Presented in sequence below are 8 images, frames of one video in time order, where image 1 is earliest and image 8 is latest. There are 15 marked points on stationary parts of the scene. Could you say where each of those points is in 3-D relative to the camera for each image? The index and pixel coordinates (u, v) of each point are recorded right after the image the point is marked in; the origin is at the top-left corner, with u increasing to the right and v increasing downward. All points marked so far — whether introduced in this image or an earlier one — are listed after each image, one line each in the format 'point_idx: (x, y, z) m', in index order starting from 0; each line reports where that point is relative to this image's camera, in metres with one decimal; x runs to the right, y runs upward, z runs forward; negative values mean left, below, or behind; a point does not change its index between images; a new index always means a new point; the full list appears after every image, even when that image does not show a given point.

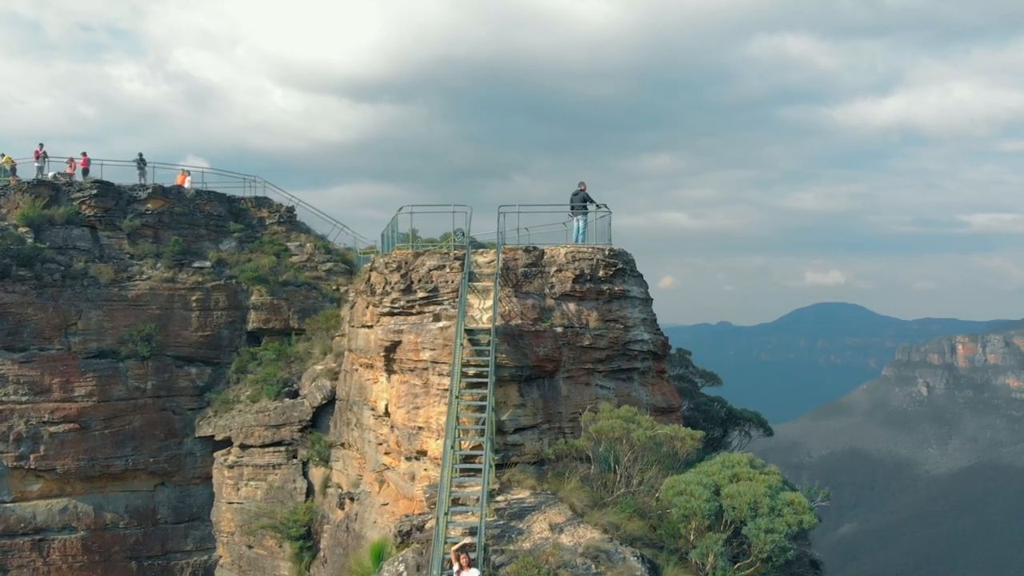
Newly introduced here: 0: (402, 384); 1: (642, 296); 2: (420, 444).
0: (-1.6, -1.4, +15.4) m
1: (+2.0, -0.1, +16.0) m
2: (-1.3, -2.1, +14.8) m
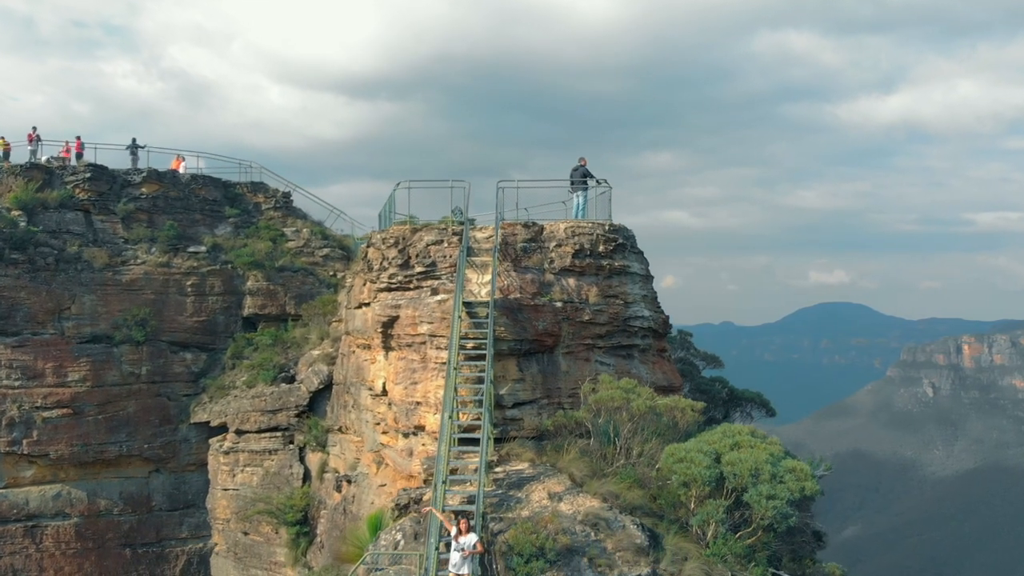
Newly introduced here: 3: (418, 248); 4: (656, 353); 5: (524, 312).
0: (-1.6, -1.0, +15.2) m
1: (+2.0, +0.2, +15.7) m
2: (-1.3, -1.8, +14.5) m
3: (-1.4, +0.6, +15.4) m
4: (+2.2, -1.0, +16.0) m
5: (+0.2, -0.3, +14.3) m
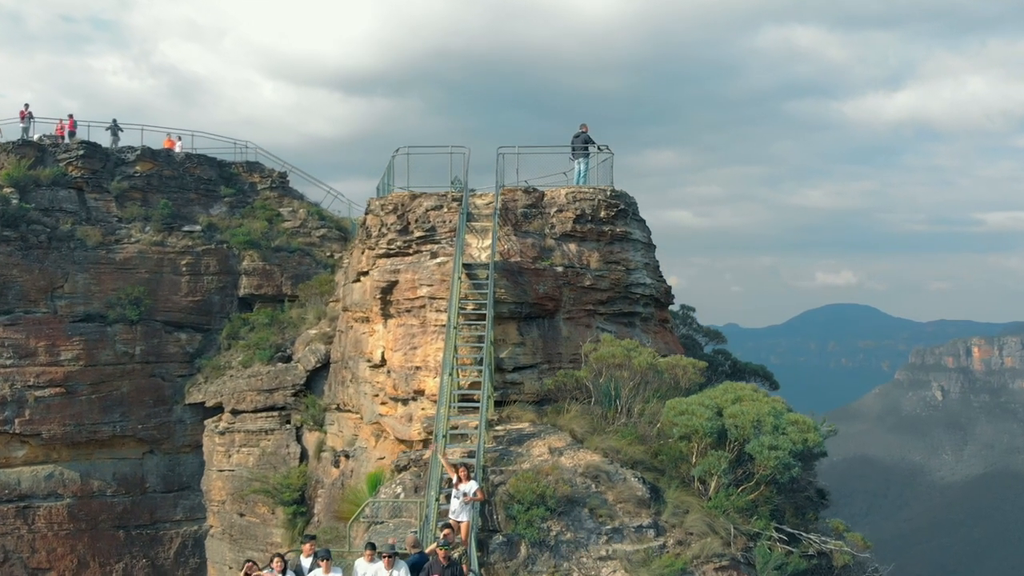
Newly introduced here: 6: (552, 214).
0: (-1.6, -0.5, +14.8) m
1: (+2.0, +0.7, +15.3) m
2: (-1.3, -1.3, +14.2) m
3: (-1.4, +1.1, +15.1) m
4: (+2.2, -0.5, +15.6) m
5: (+0.2, +0.2, +14.0) m
6: (+0.6, +1.1, +14.7) m
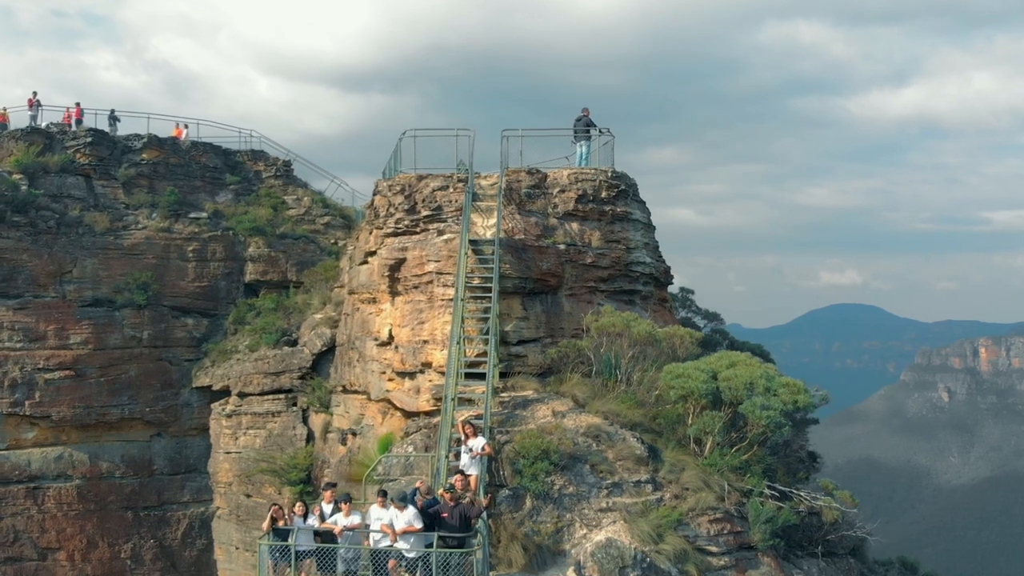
0: (-1.6, -0.2, +15.2) m
1: (+2.1, +1.0, +15.7) m
2: (-1.2, -1.0, +14.6) m
3: (-1.3, +1.4, +15.4) m
4: (+2.3, -0.2, +16.0) m
5: (+0.2, +0.5, +14.3) m
6: (+0.6, +1.4, +15.1) m
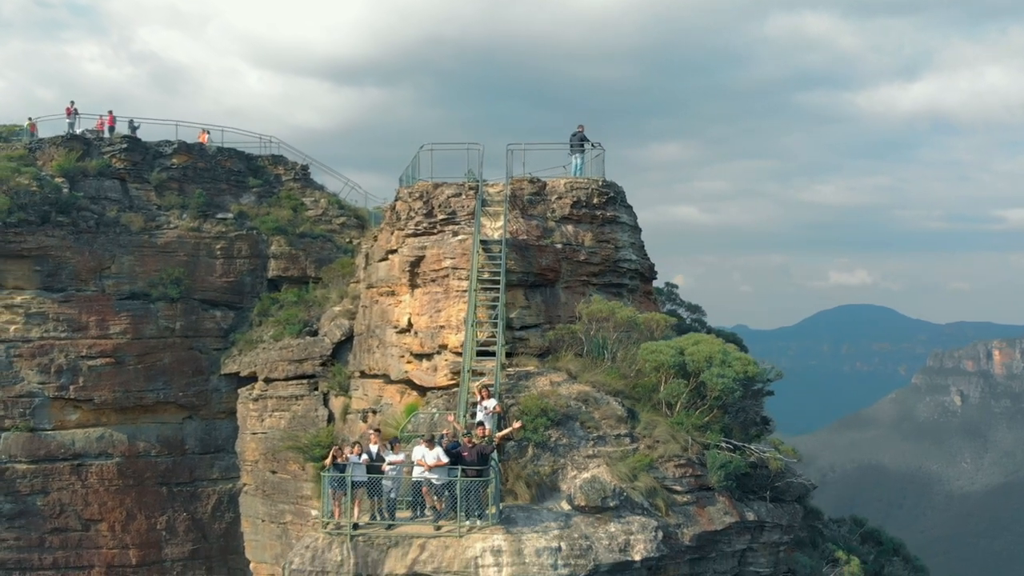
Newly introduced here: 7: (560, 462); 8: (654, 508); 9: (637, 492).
0: (-1.5, -0.1, +17.5) m
1: (+2.1, +1.2, +18.0) m
2: (-1.2, -0.8, +16.8) m
3: (-1.2, +1.5, +17.7) m
4: (+2.4, -0.1, +18.3) m
5: (+0.3, +0.6, +16.6) m
6: (+0.7, +1.5, +17.4) m
7: (+0.6, -2.1, +12.7) m
8: (+1.7, -2.6, +12.3) m
9: (+1.5, -2.4, +12.2) m
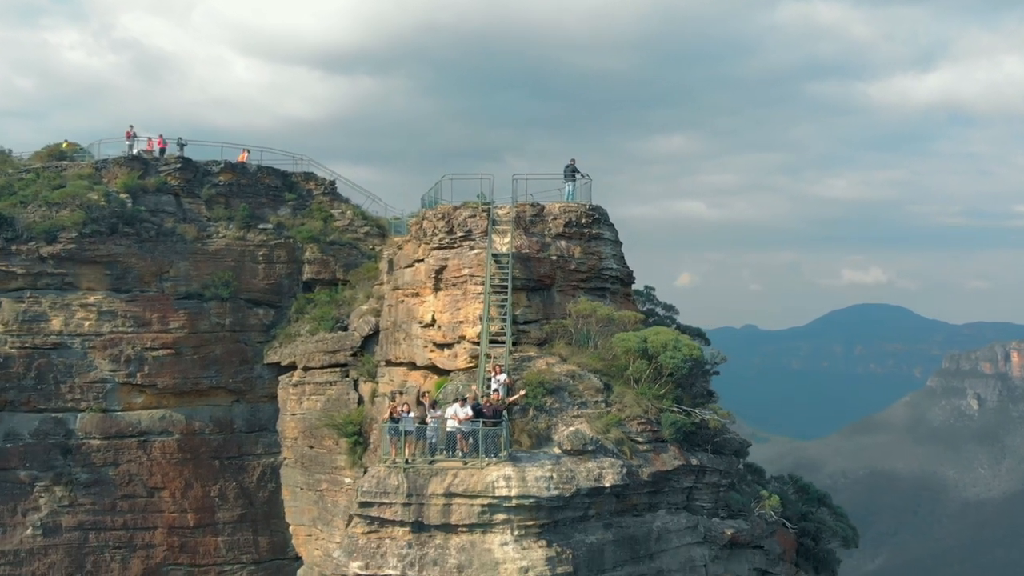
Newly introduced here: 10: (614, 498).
0: (-1.4, -0.2, +21.8) m
1: (+2.2, +1.1, +22.3) m
2: (-1.1, -0.9, +21.2) m
3: (-1.1, +1.4, +22.0) m
4: (+2.5, -0.2, +22.6) m
5: (+0.4, +0.5, +20.9) m
6: (+0.8, +1.4, +21.7) m
7: (+0.7, -2.2, +17.0) m
8: (+1.8, -2.6, +16.6) m
9: (+1.6, -2.5, +16.5) m
10: (+1.6, -3.3, +16.1) m
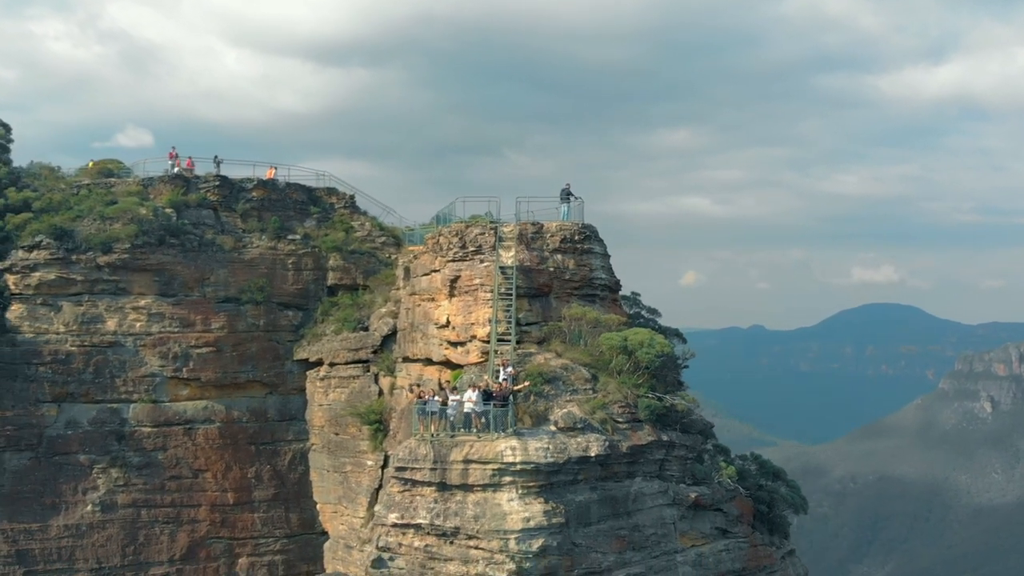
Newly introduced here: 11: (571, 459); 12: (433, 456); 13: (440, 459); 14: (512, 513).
0: (-1.3, -0.3, +25.6) m
1: (+2.3, +0.9, +26.1) m
2: (-1.0, -1.1, +25.0) m
3: (-1.1, +1.3, +25.9) m
4: (+2.6, -0.3, +26.5) m
5: (+0.5, +0.4, +24.8) m
6: (+0.9, +1.3, +25.5) m
7: (+0.8, -2.4, +20.9) m
8: (+1.8, -2.8, +20.4) m
9: (+1.6, -2.6, +20.4) m
10: (+1.7, -3.4, +20.0) m
11: (+1.1, -3.2, +19.3) m
12: (-1.5, -3.3, +19.8) m
13: (-1.4, -3.3, +19.7) m
14: (0.0, -4.1, +18.9) m
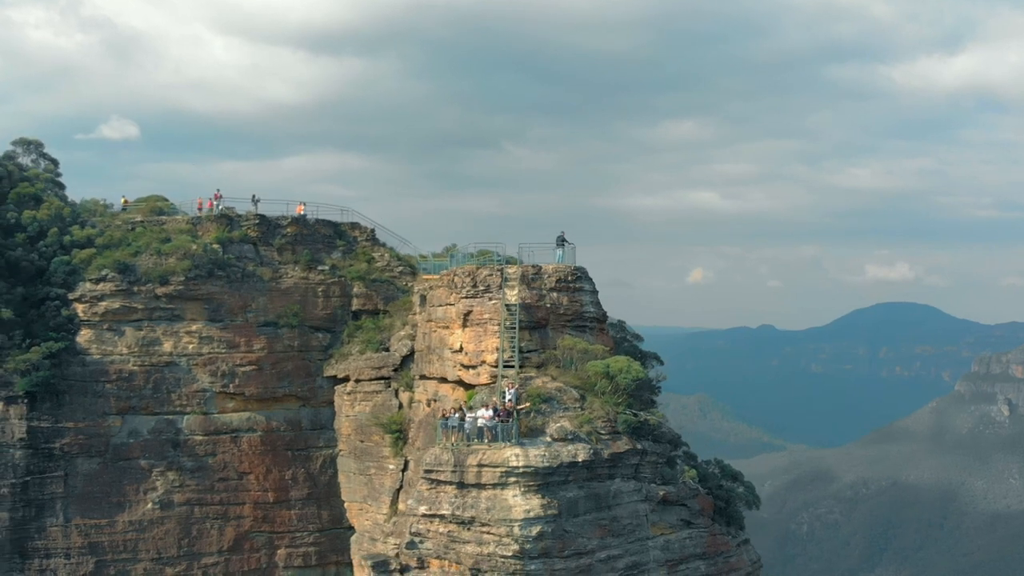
0: (-1.2, -1.3, +30.8) m
1: (+2.4, -0.1, +31.3) m
2: (-0.9, -2.1, +30.2) m
3: (-1.0, +0.3, +31.0) m
4: (+2.7, -1.3, +31.6) m
5: (+0.6, -0.6, +29.9) m
6: (+1.0, +0.3, +30.7) m
7: (+0.9, -3.3, +26.0) m
8: (+1.9, -3.8, +25.6) m
9: (+1.7, -3.6, +25.5) m
10: (+1.8, -4.4, +25.1) m
11: (+1.2, -4.2, +24.4) m
12: (-1.4, -4.2, +24.9) m
13: (-1.3, -4.3, +24.9) m
14: (+0.1, -5.1, +24.0) m
